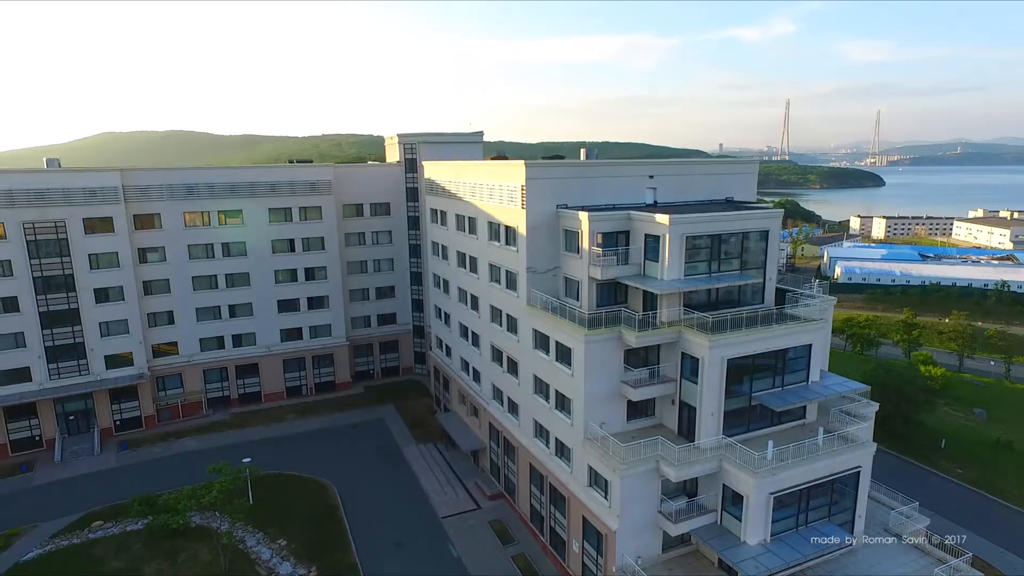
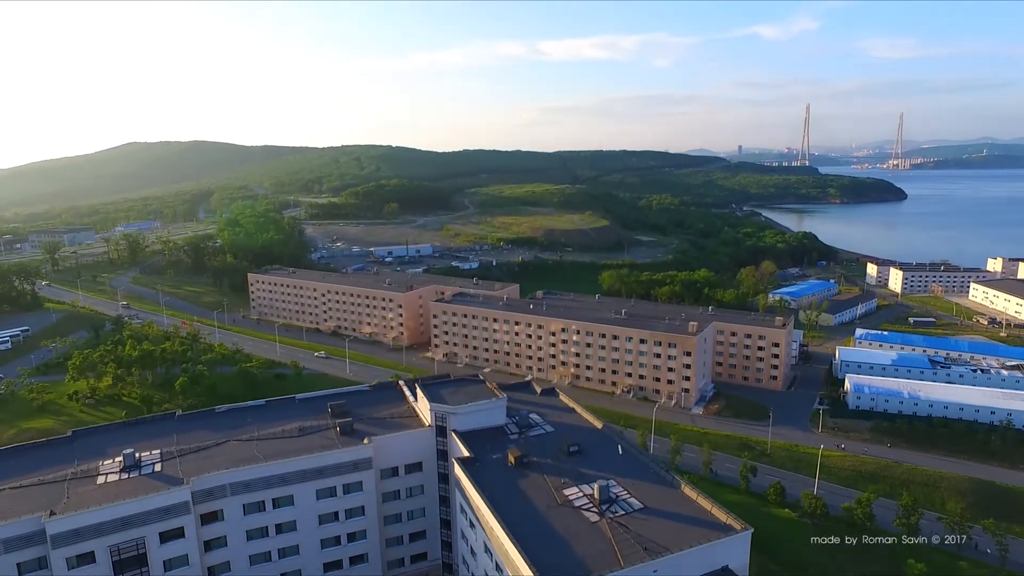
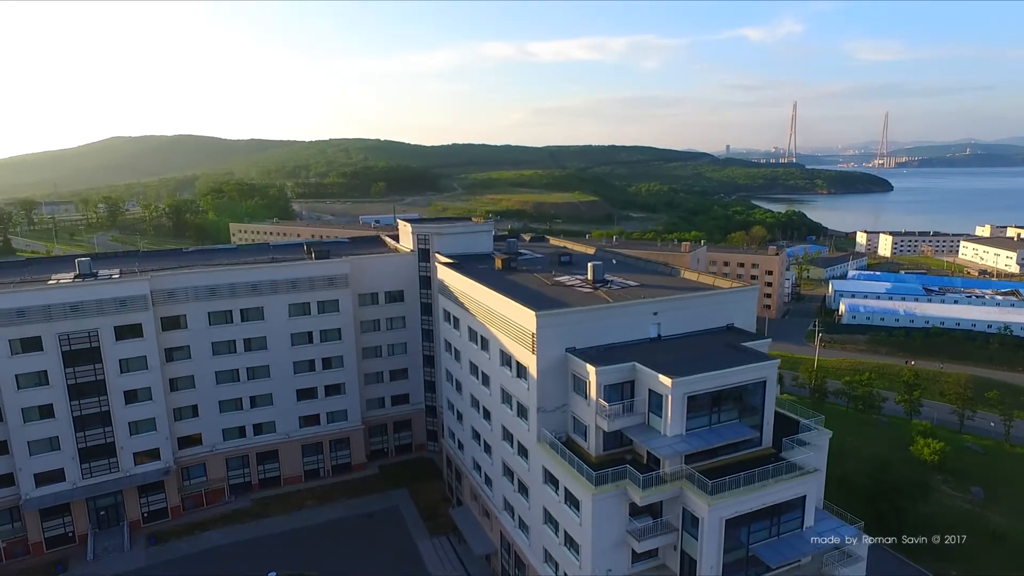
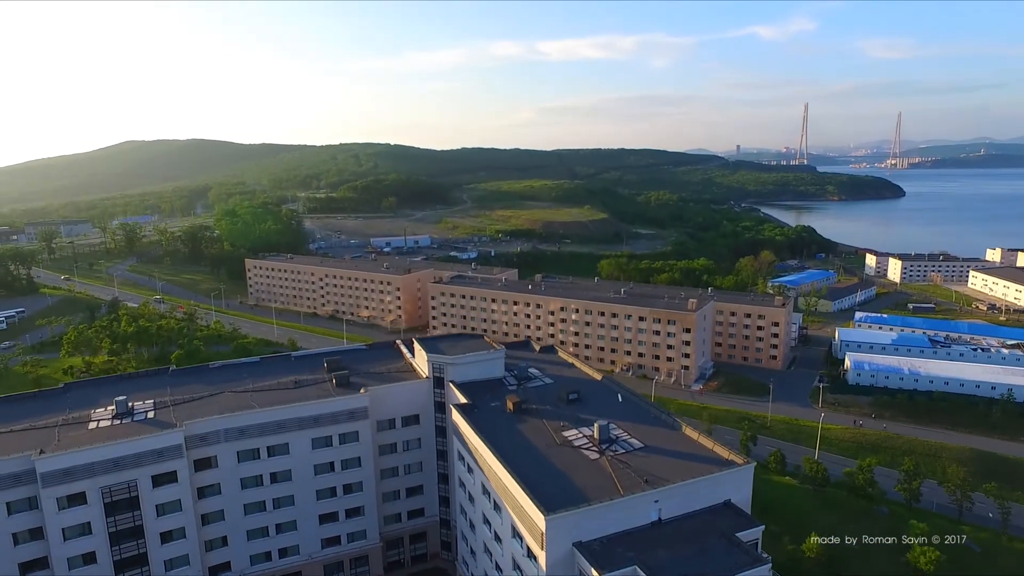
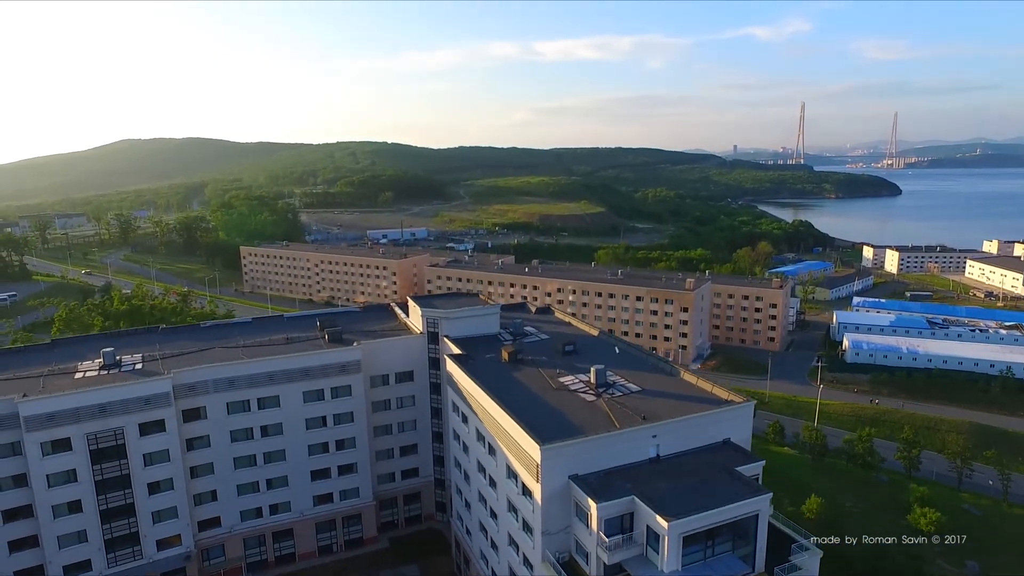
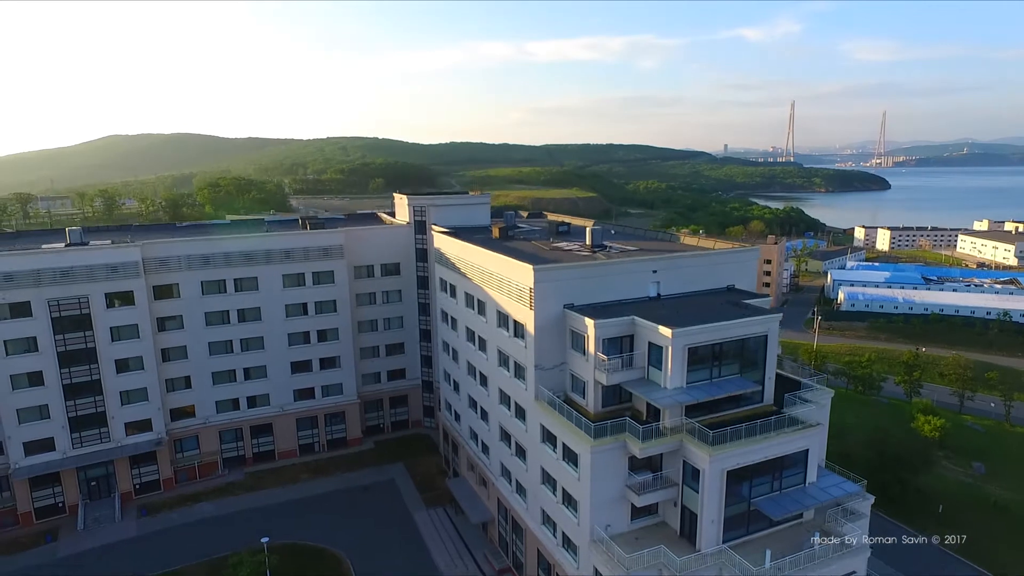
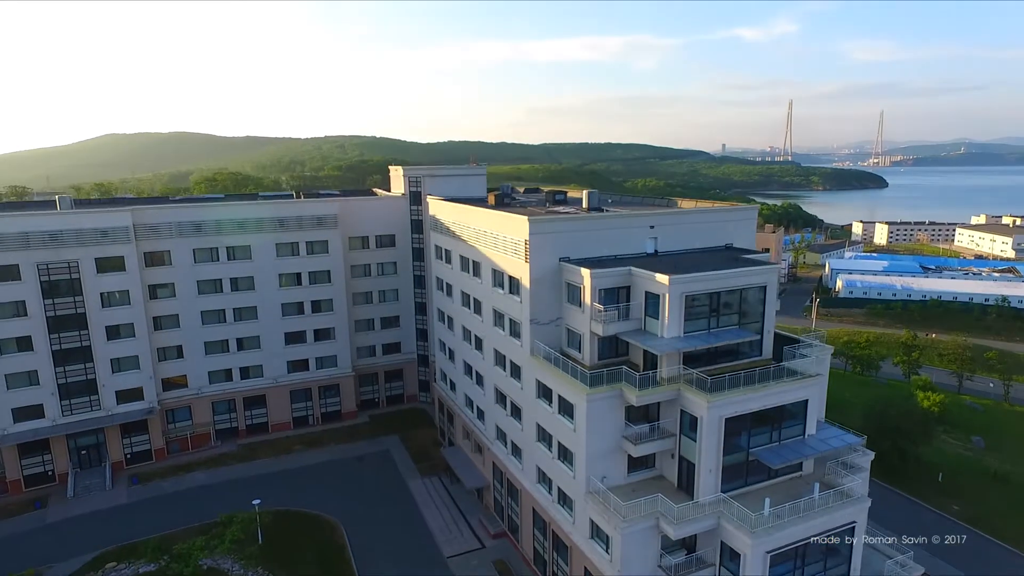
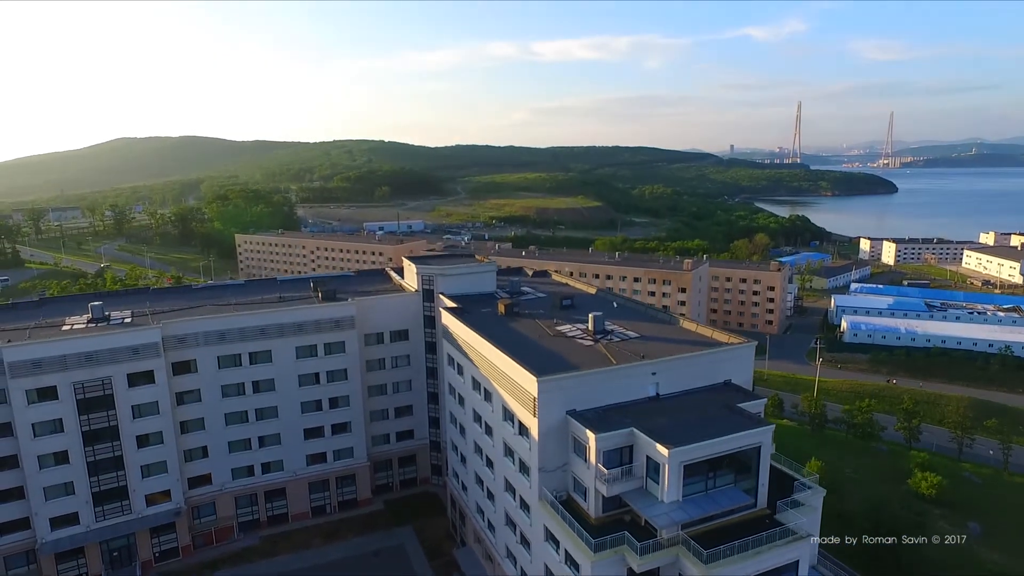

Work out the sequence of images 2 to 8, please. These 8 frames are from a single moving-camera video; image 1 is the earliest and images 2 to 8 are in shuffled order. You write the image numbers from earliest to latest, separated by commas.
7, 6, 3, 8, 5, 4, 2
